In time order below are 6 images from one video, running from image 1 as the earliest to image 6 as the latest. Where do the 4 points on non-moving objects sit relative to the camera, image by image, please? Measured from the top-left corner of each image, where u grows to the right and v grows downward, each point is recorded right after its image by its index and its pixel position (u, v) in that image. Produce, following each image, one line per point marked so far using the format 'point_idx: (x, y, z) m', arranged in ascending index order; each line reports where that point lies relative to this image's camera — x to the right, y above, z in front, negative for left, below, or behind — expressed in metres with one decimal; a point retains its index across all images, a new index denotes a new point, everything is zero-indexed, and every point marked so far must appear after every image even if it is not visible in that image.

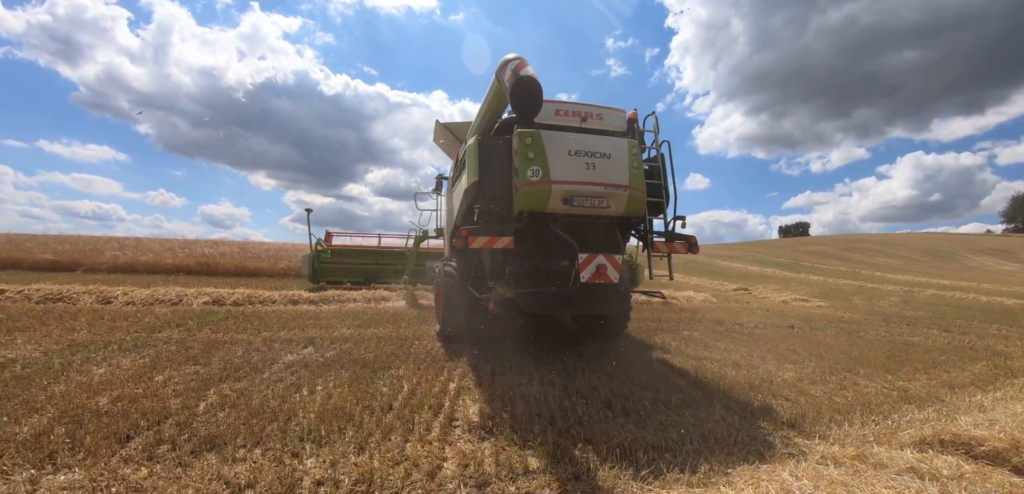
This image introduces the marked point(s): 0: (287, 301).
0: (-4.7, -1.1, +8.1) m
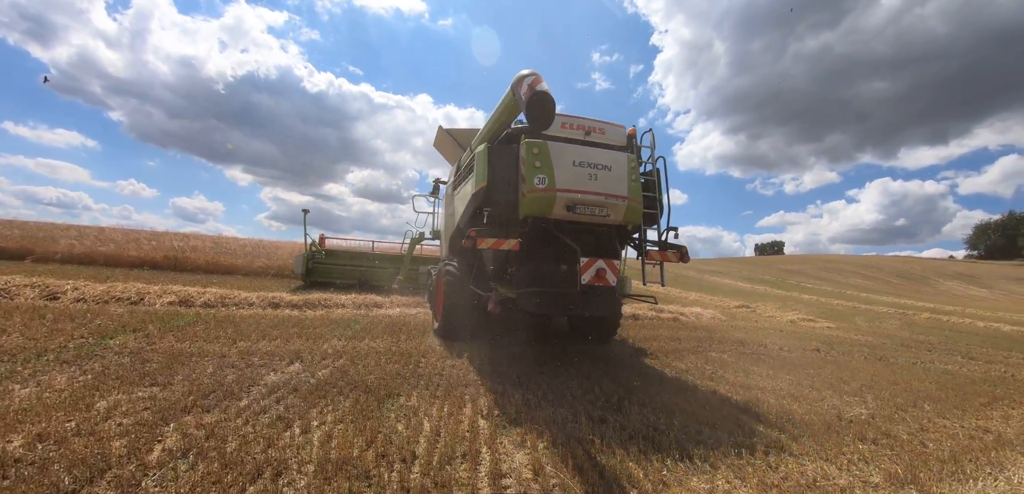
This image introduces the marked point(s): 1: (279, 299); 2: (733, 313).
0: (-4.5, -1.1, +7.2) m
1: (-4.4, -1.0, +7.4) m
2: (+6.5, -1.9, +11.5) m
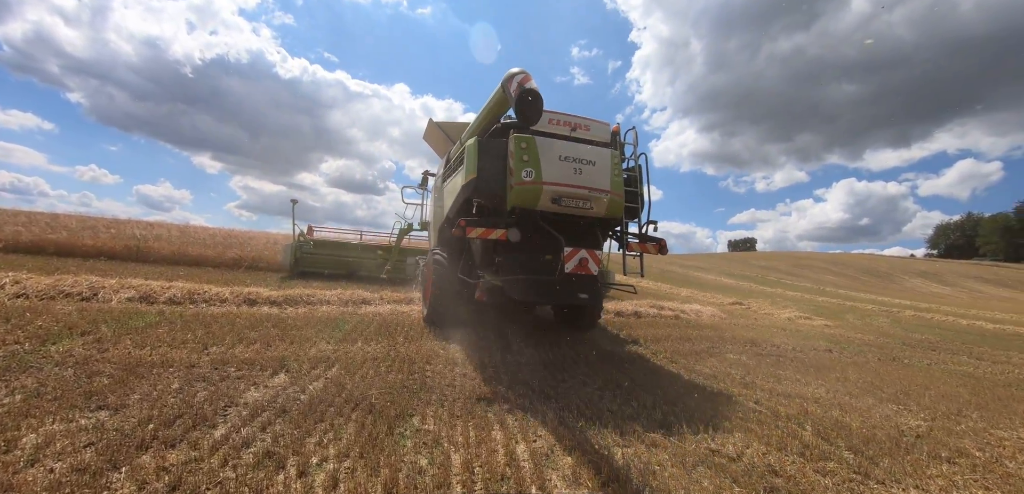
0: (-4.4, -0.9, +6.4) m
1: (-4.4, -0.8, +6.7) m
2: (+6.4, -1.8, +11.3) m
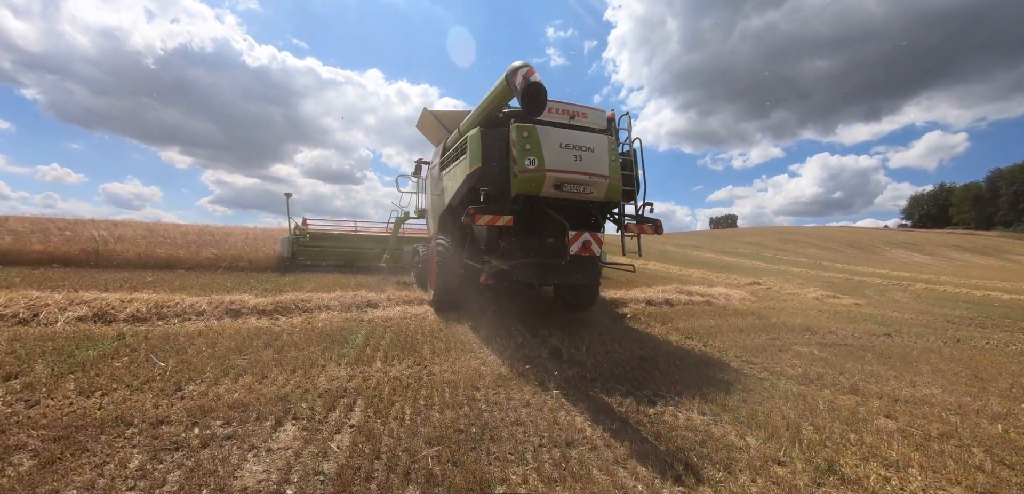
0: (-3.9, -0.9, +5.3) m
1: (-3.9, -0.8, +5.6) m
2: (+6.7, -1.2, +10.7) m
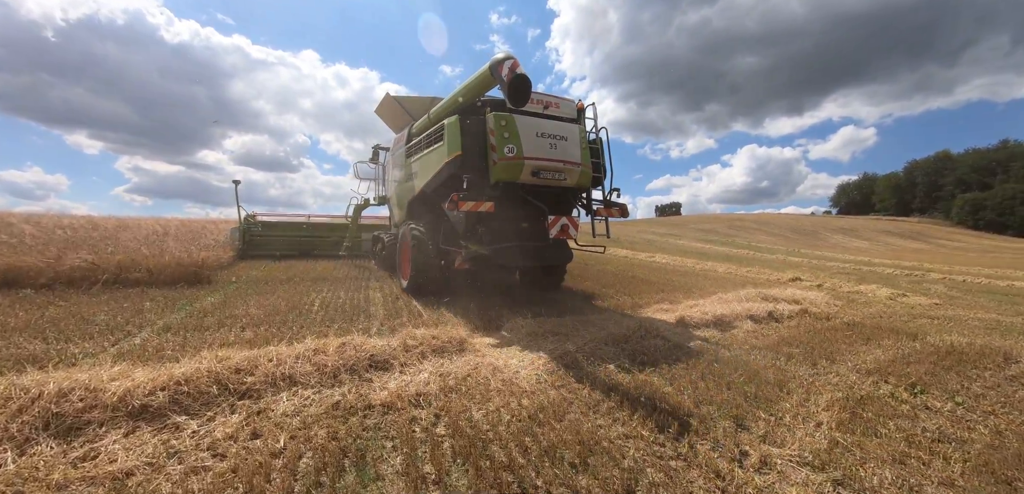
0: (-2.7, -1.0, +2.3) m
1: (-2.7, -0.9, +2.6) m
2: (+7.1, -1.0, +8.9) m
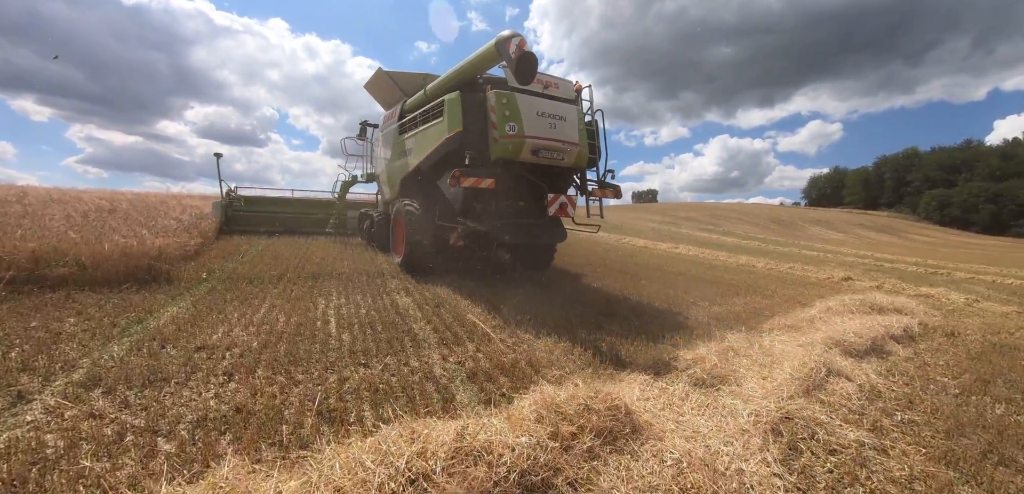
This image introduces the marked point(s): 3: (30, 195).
0: (-1.6, -1.1, +0.7) m
1: (-1.5, -1.0, +0.9) m
2: (+7.8, -1.0, +7.9) m
3: (-14.1, +1.6, +11.4) m
